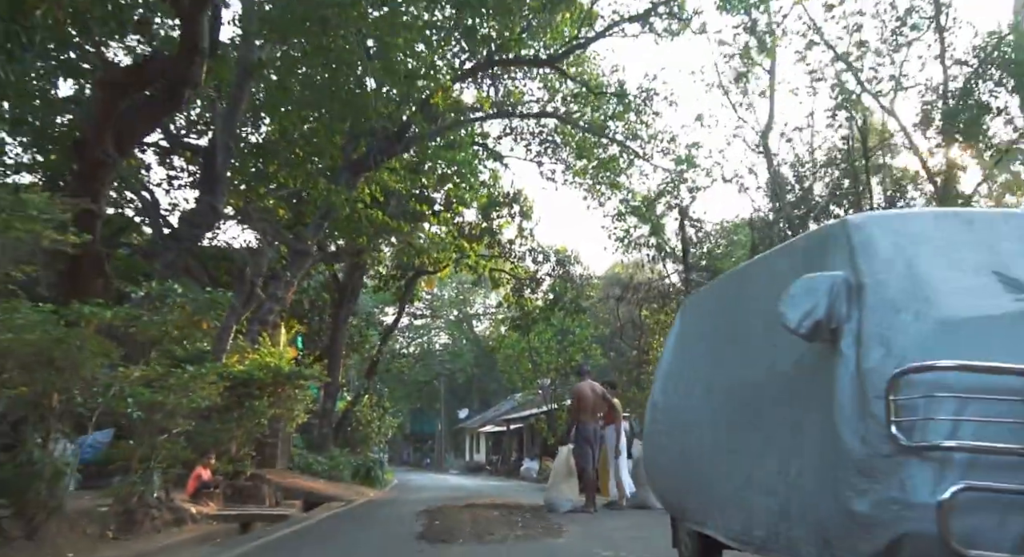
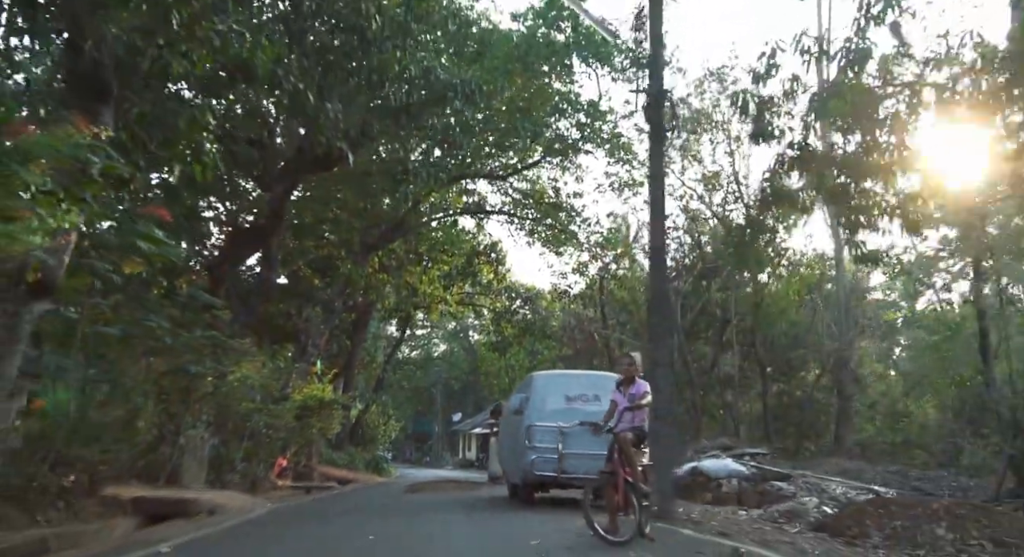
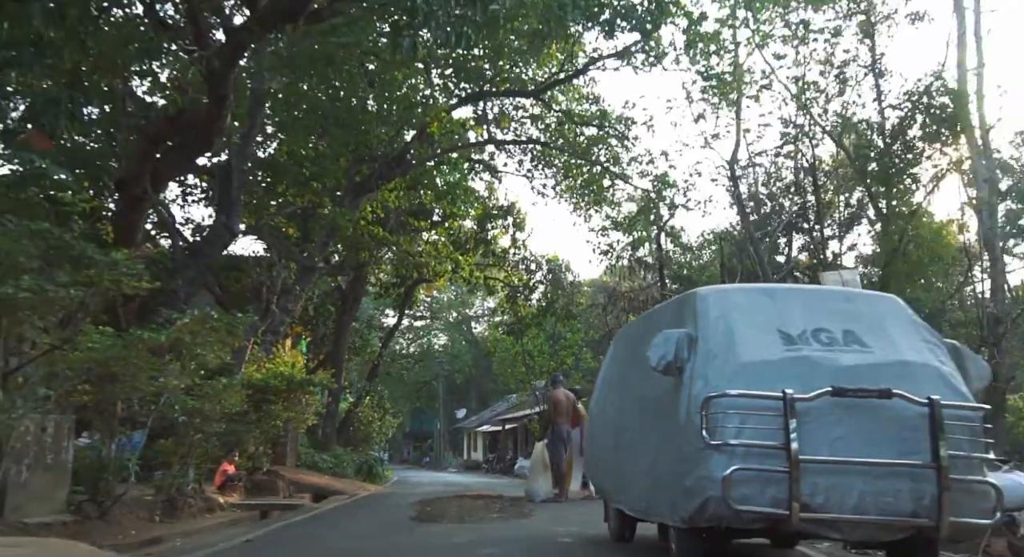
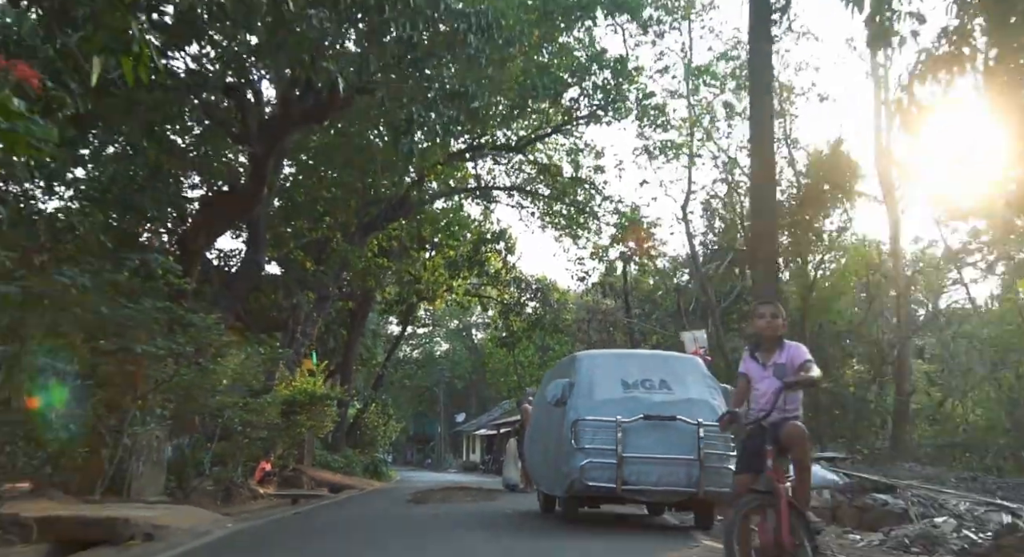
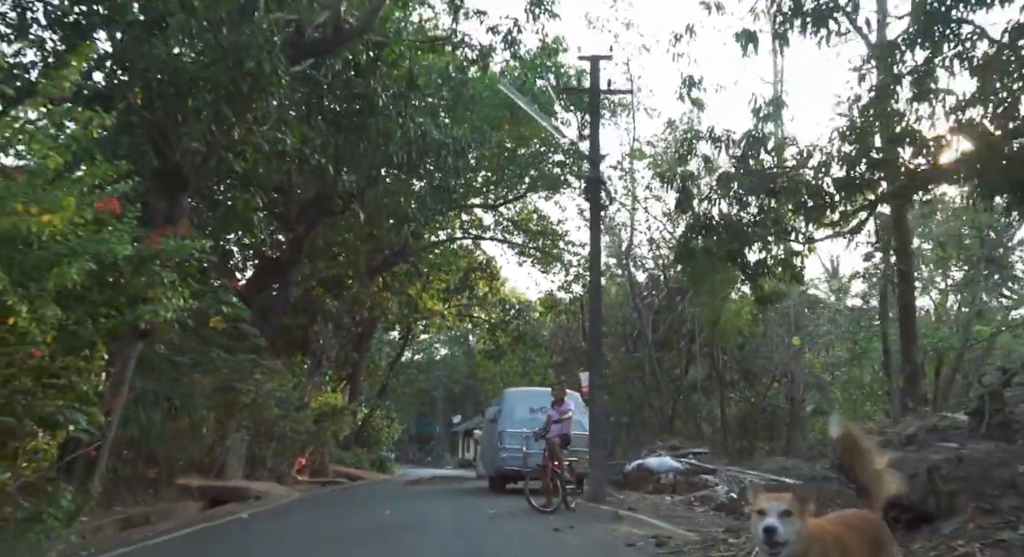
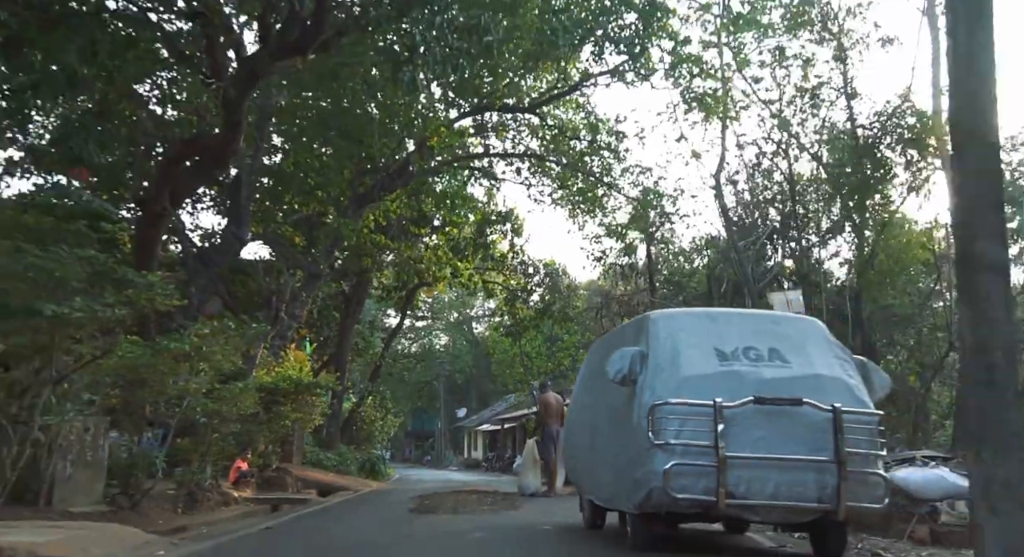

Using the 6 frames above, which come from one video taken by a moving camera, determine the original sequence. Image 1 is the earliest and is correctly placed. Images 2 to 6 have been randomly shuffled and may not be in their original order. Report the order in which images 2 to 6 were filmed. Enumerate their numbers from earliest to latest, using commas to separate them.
3, 6, 4, 2, 5
